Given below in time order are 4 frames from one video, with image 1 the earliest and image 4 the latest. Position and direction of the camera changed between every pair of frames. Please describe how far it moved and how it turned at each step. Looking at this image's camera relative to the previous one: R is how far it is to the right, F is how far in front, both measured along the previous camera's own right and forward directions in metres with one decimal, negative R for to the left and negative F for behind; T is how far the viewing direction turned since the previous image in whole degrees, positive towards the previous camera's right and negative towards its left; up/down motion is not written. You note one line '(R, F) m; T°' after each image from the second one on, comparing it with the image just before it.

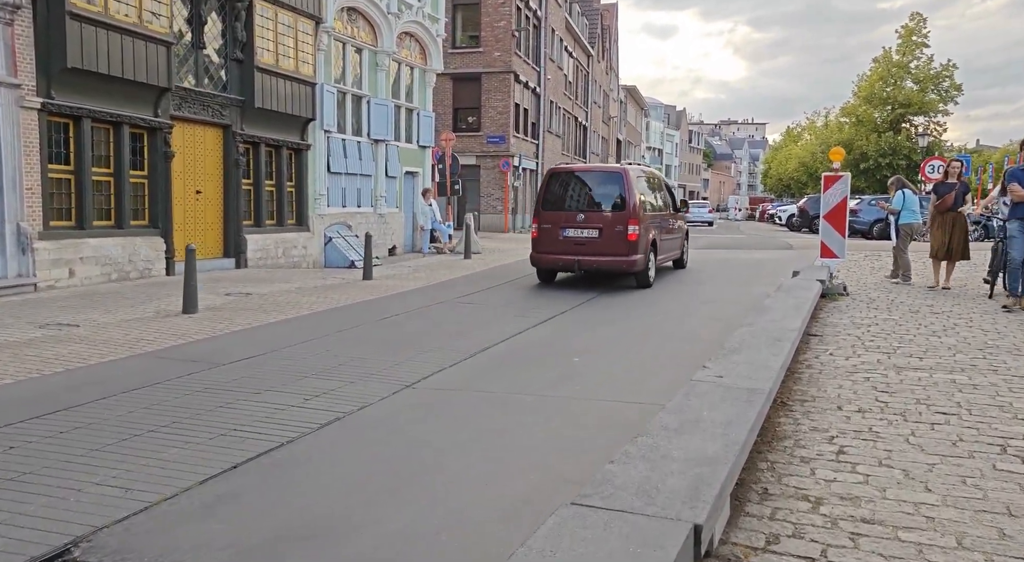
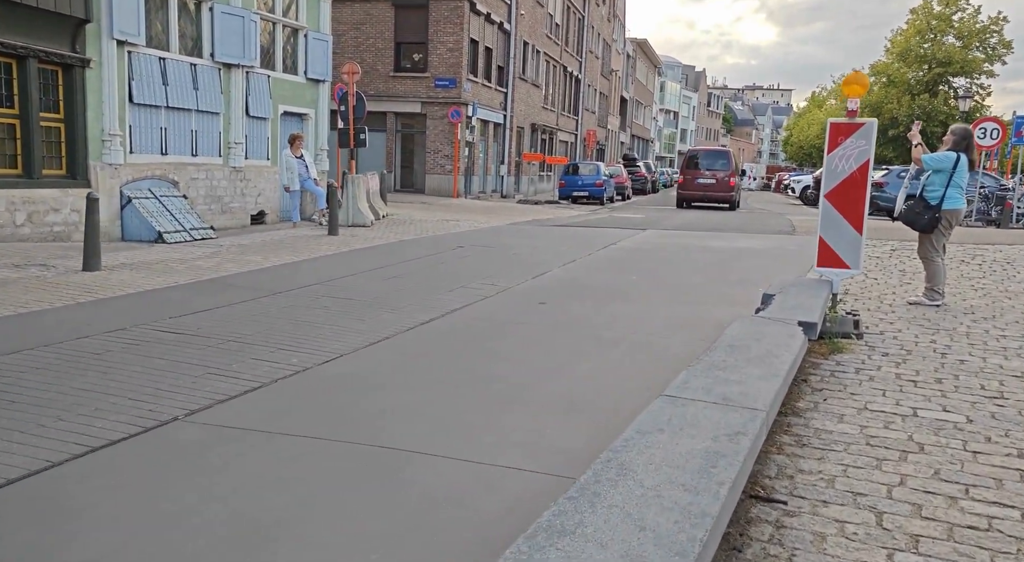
(+2.0, +5.9) m; -1°
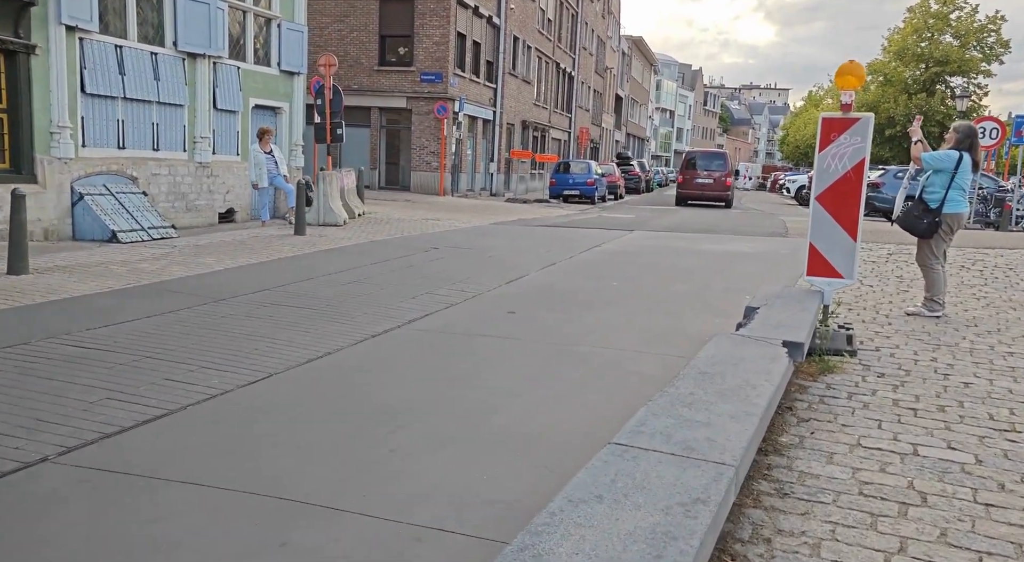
(+0.3, +0.8) m; 0°
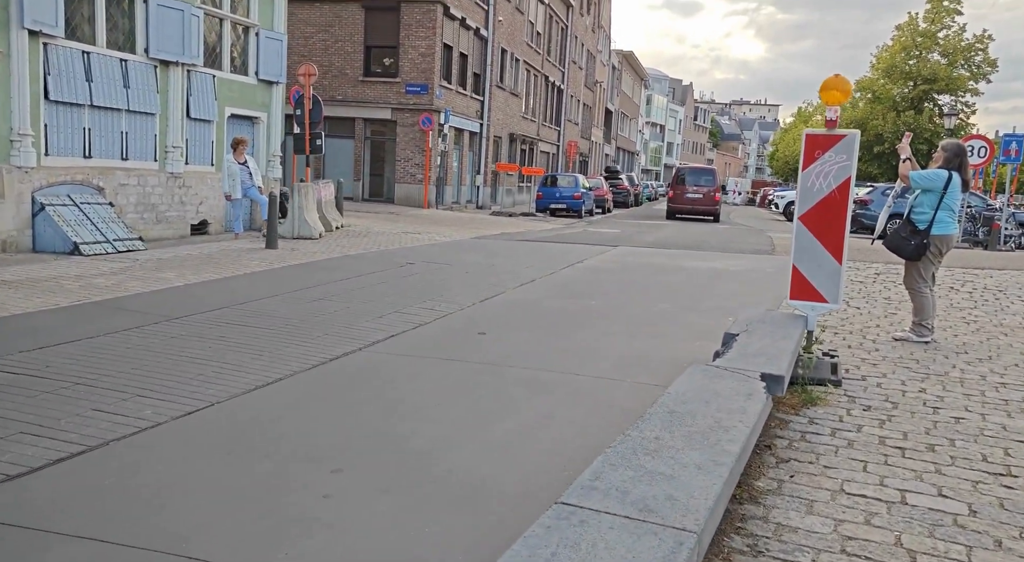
(+0.2, +0.4) m; +1°
